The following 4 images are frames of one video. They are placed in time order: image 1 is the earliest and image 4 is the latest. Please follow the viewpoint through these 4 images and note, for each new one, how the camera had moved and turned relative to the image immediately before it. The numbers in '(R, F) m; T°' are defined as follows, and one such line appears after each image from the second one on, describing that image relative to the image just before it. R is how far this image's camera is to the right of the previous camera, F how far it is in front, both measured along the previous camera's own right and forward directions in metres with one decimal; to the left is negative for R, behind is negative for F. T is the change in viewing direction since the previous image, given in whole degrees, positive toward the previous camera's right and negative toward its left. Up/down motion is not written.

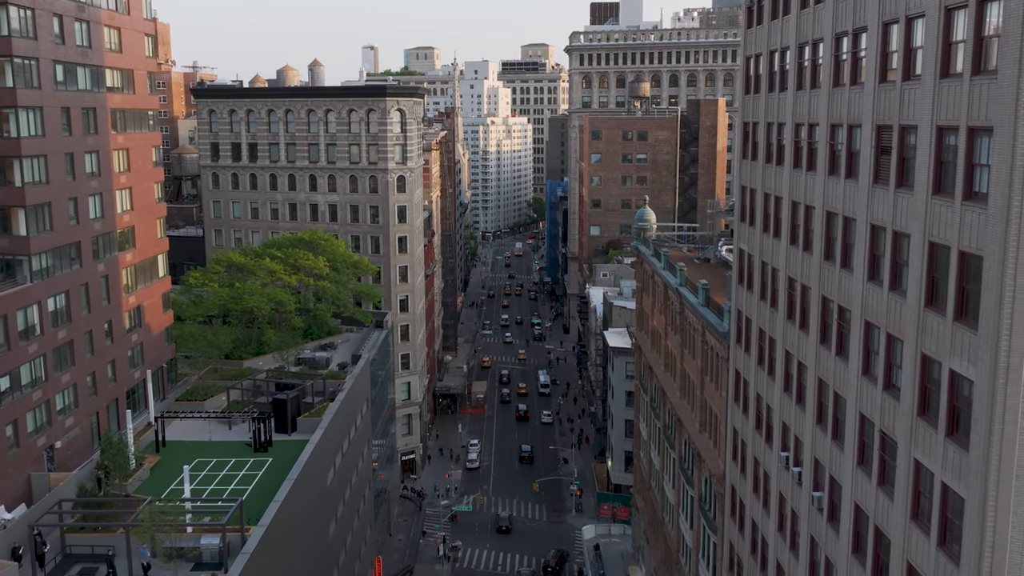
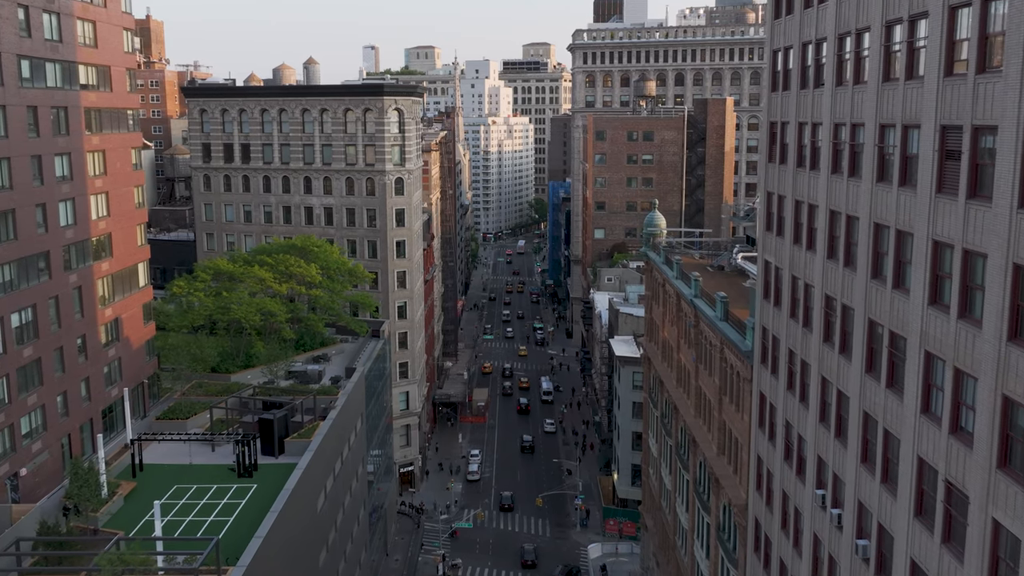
(-0.1, +3.9) m; 0°
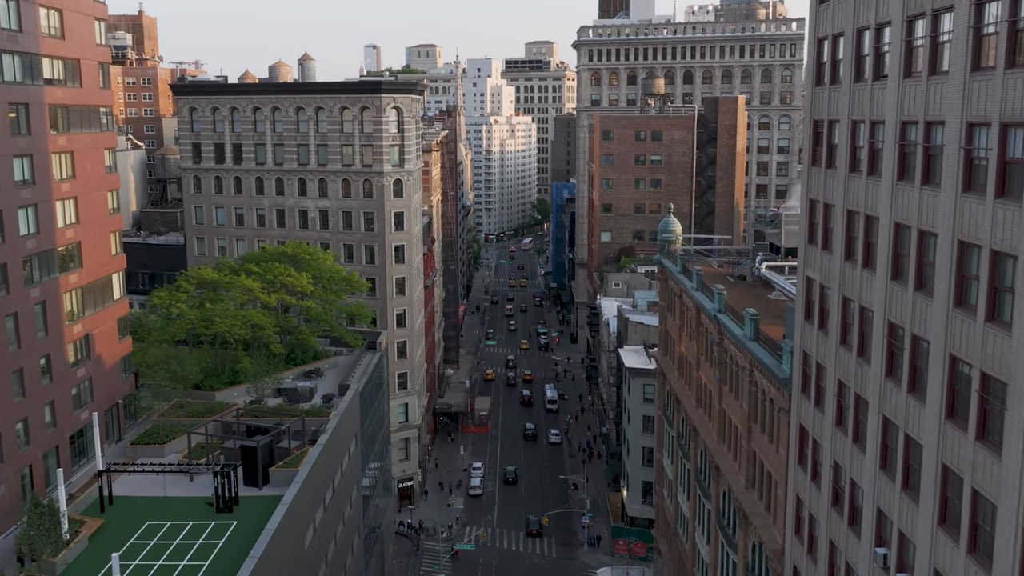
(-0.3, +4.8) m; 0°
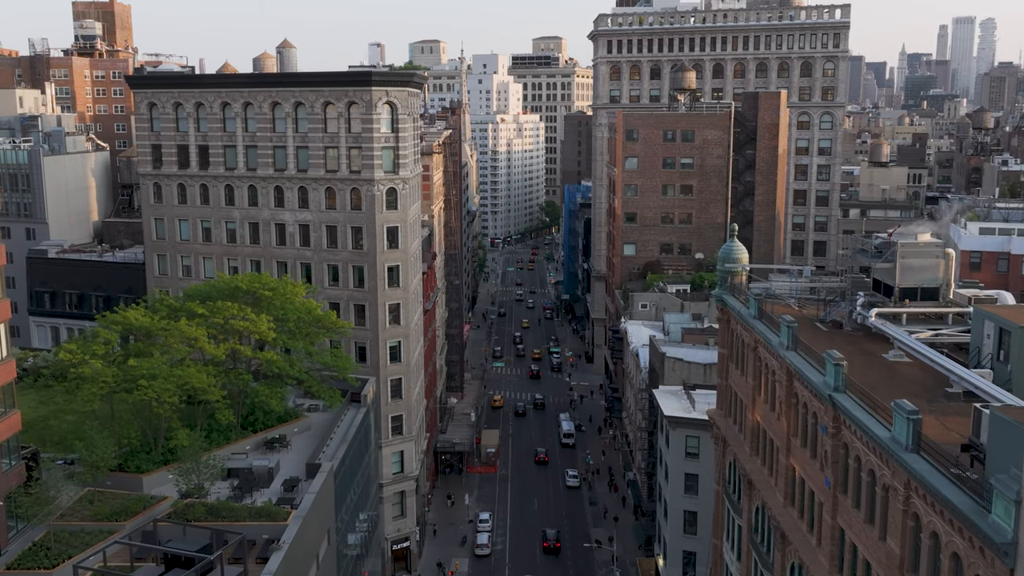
(-0.9, +15.3) m; 0°
